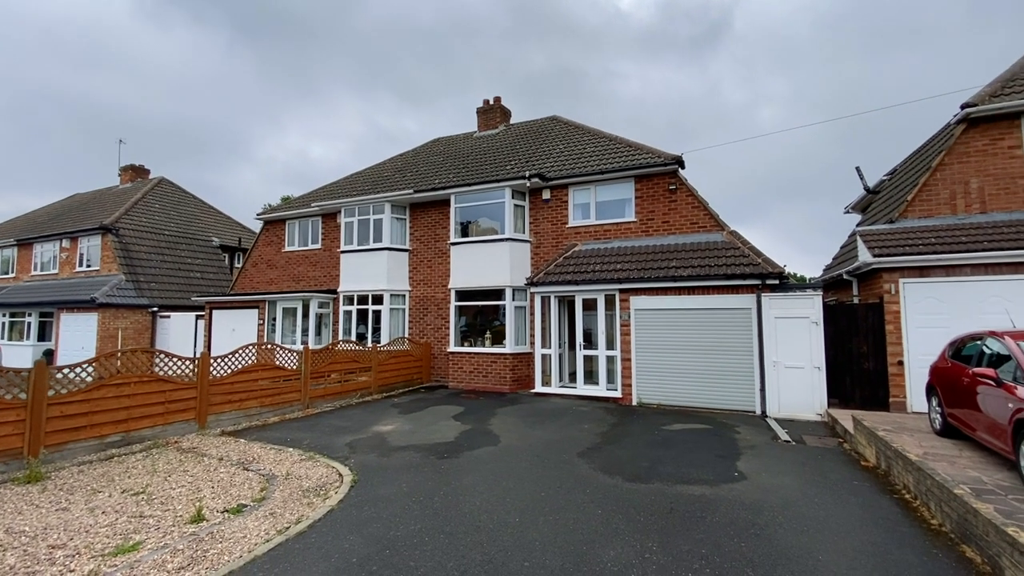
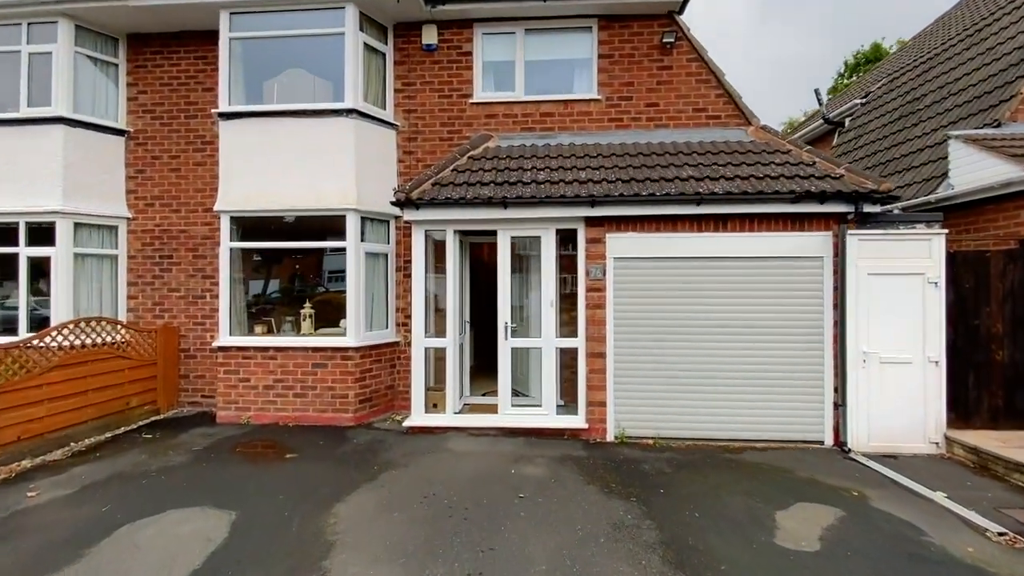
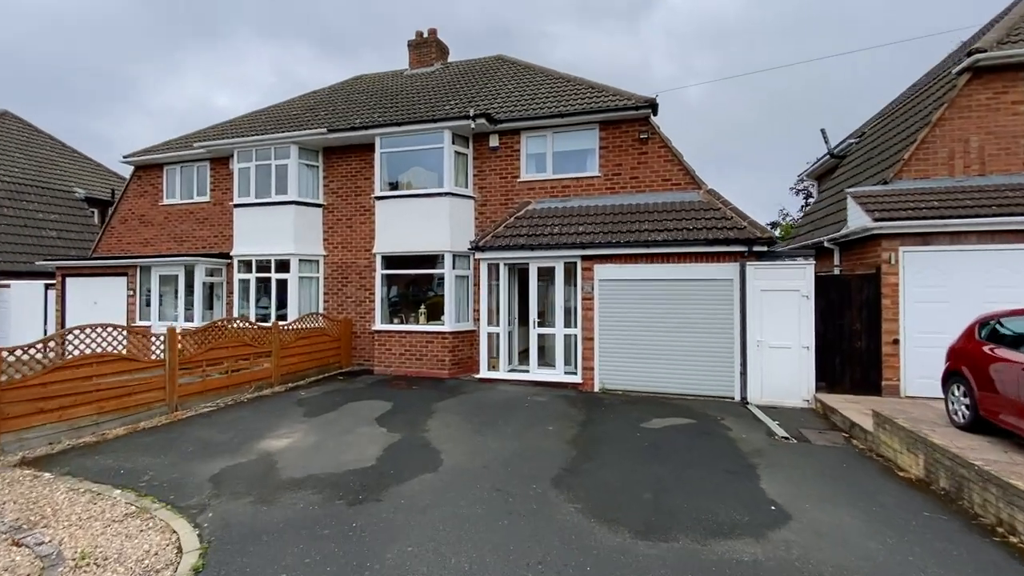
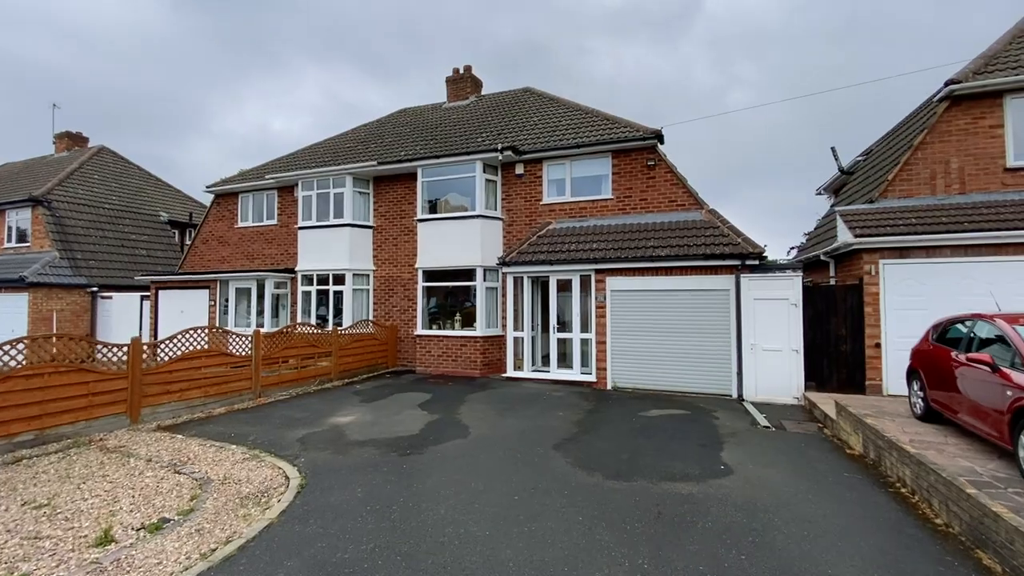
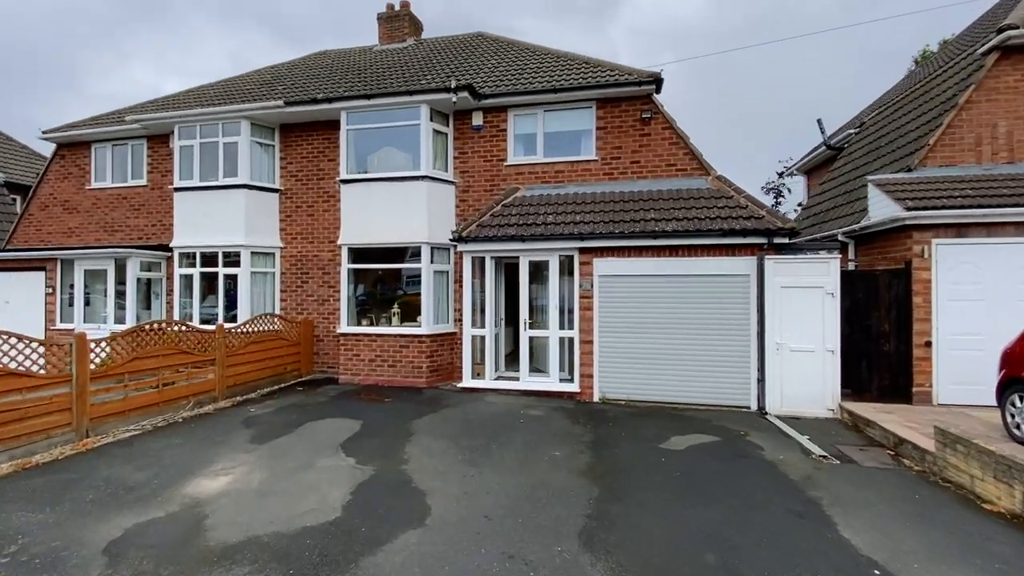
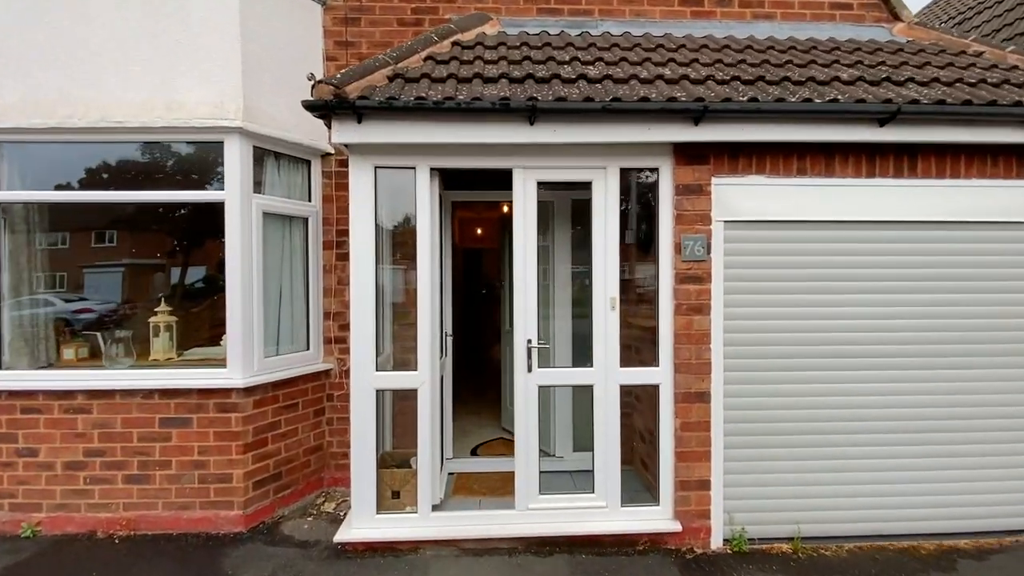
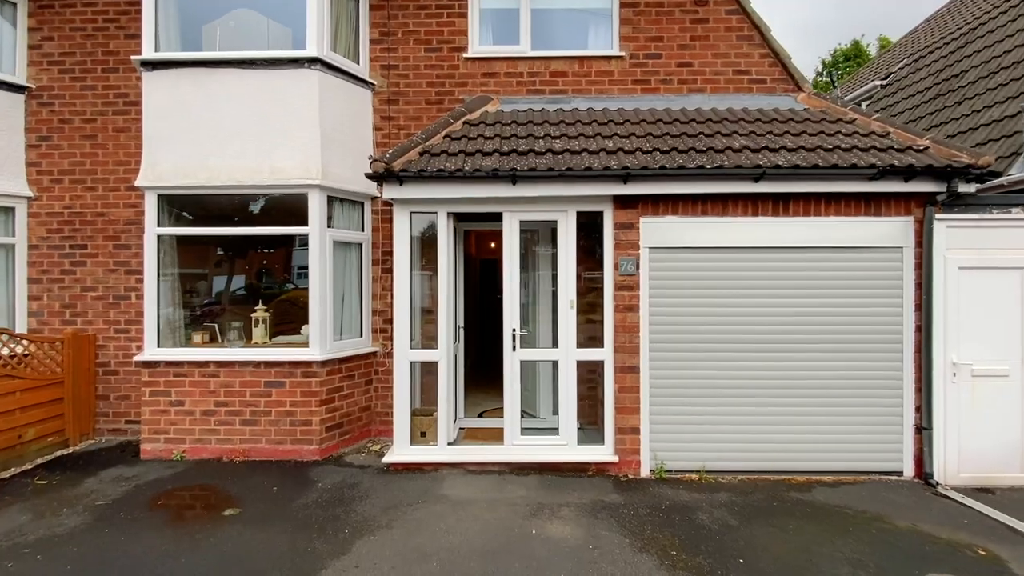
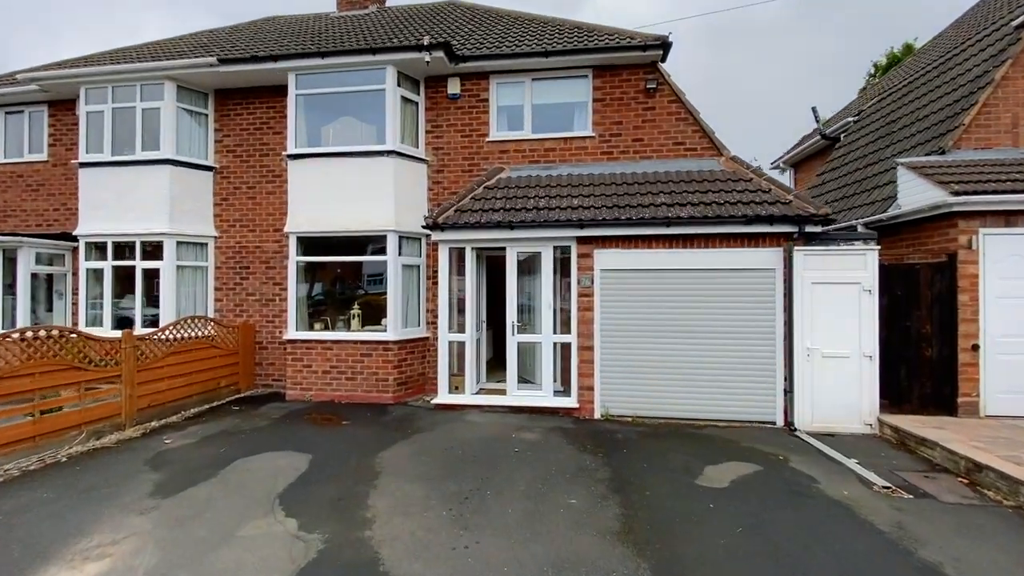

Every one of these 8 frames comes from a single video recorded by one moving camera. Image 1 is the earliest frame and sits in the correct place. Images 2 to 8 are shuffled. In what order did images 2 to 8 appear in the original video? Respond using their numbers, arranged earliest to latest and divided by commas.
4, 3, 5, 8, 2, 7, 6
